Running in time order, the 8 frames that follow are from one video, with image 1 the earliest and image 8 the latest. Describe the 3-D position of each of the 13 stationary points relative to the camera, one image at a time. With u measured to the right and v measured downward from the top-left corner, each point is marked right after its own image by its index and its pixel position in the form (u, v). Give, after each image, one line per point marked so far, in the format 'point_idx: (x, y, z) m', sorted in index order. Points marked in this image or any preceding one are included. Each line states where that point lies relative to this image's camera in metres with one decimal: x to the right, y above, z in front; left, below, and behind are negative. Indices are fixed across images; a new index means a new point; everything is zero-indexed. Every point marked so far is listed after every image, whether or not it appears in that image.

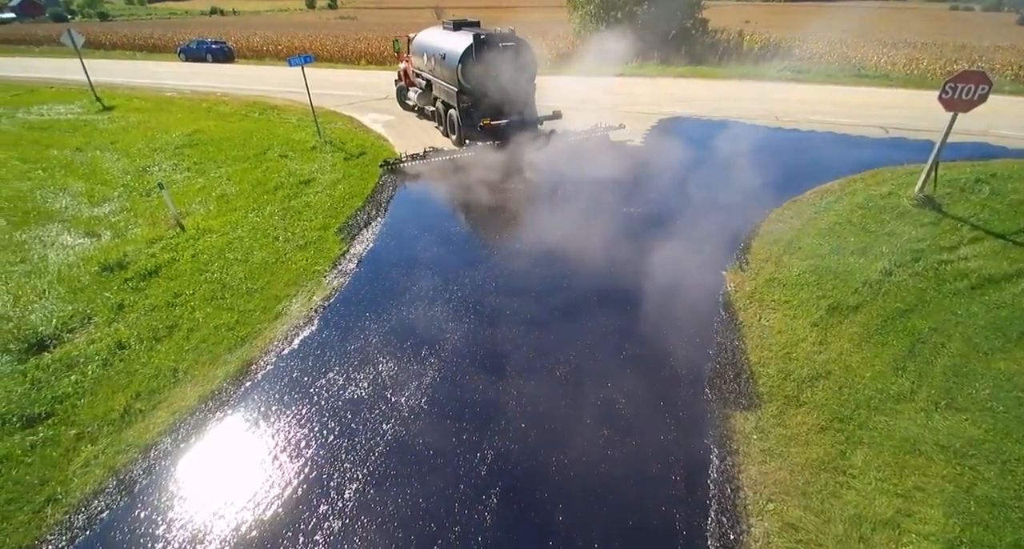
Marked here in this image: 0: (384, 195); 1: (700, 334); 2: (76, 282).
0: (-2.6, +1.6, +9.9) m
1: (+2.2, -0.7, +5.7) m
2: (-6.8, -0.1, +7.7) m
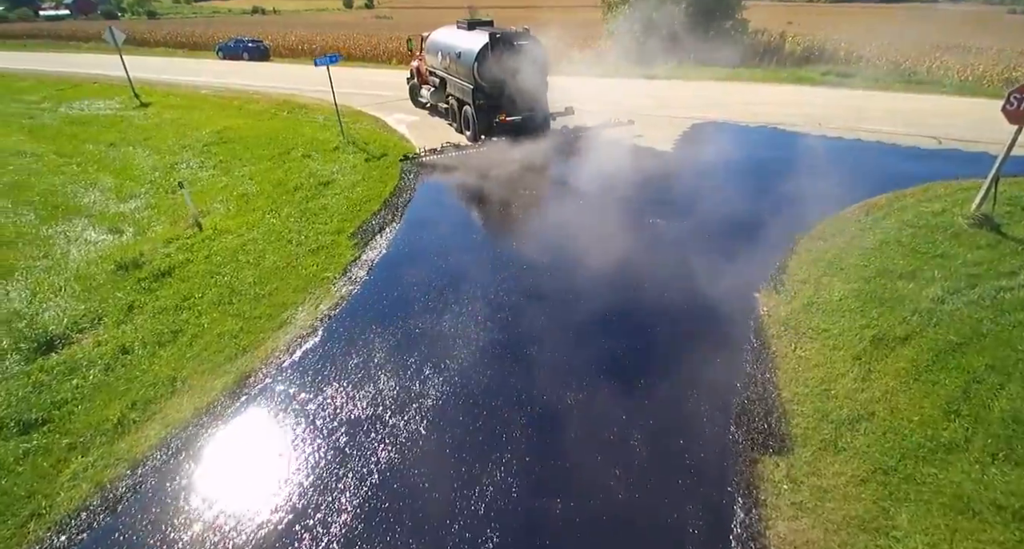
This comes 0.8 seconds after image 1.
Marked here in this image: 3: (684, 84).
0: (-2.2, +1.5, +9.7) m
1: (+2.3, -1.0, +5.2) m
2: (-6.5, -0.1, +7.7) m
3: (+6.8, +7.7, +19.9) m
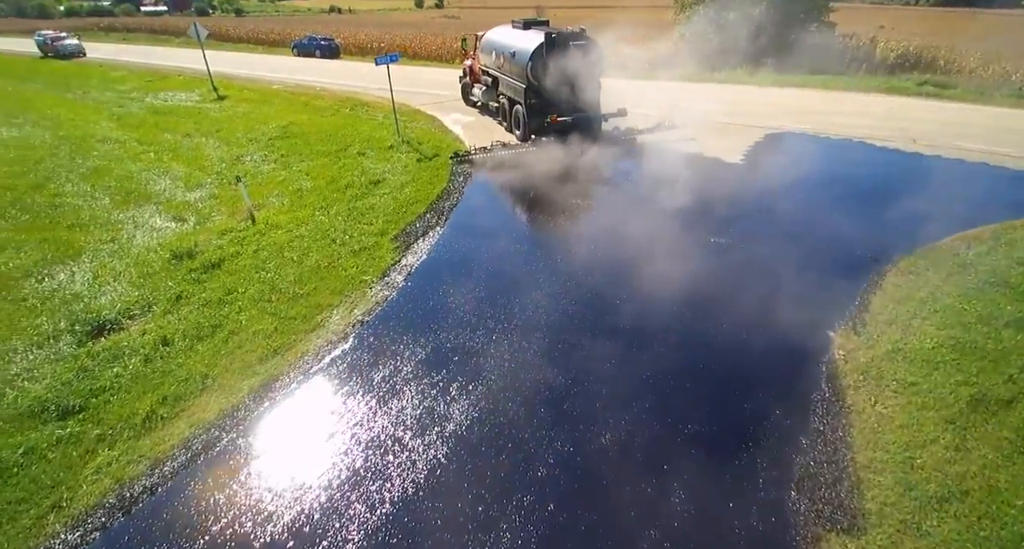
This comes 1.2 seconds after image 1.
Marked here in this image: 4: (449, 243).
0: (-1.2, +1.4, +9.5) m
1: (+2.6, -1.3, +4.6) m
2: (-5.8, +0.1, +8.0) m
3: (+9.1, +7.0, +18.7) m
4: (-1.0, +0.5, +7.9) m
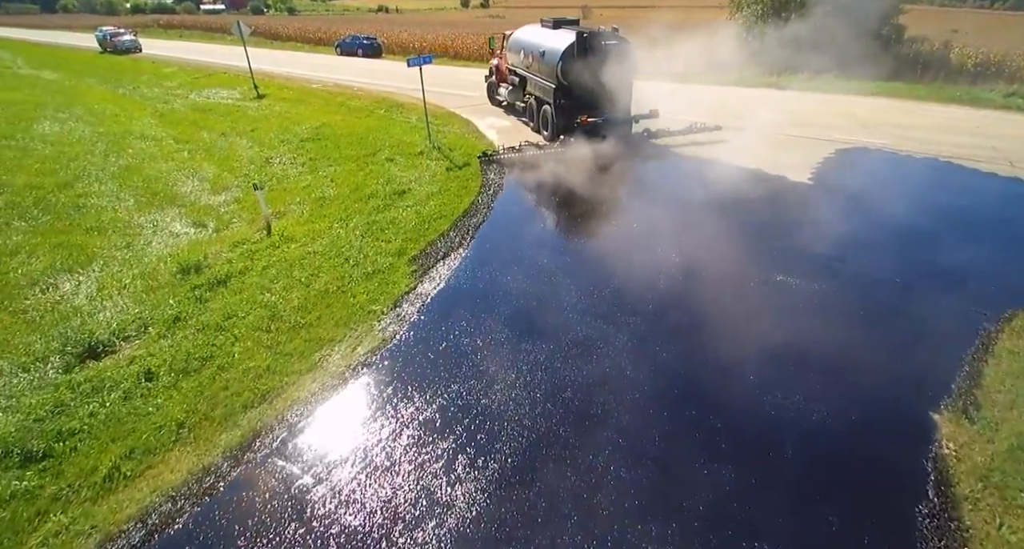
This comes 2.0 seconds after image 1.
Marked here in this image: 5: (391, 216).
0: (-0.6, +1.0, +8.7) m
1: (+2.7, -1.8, +3.6) m
2: (-5.4, -0.1, +7.5) m
3: (+10.5, +6.1, +17.2) m
4: (-0.6, +0.1, +7.1) m
5: (-2.2, +1.1, +9.0) m
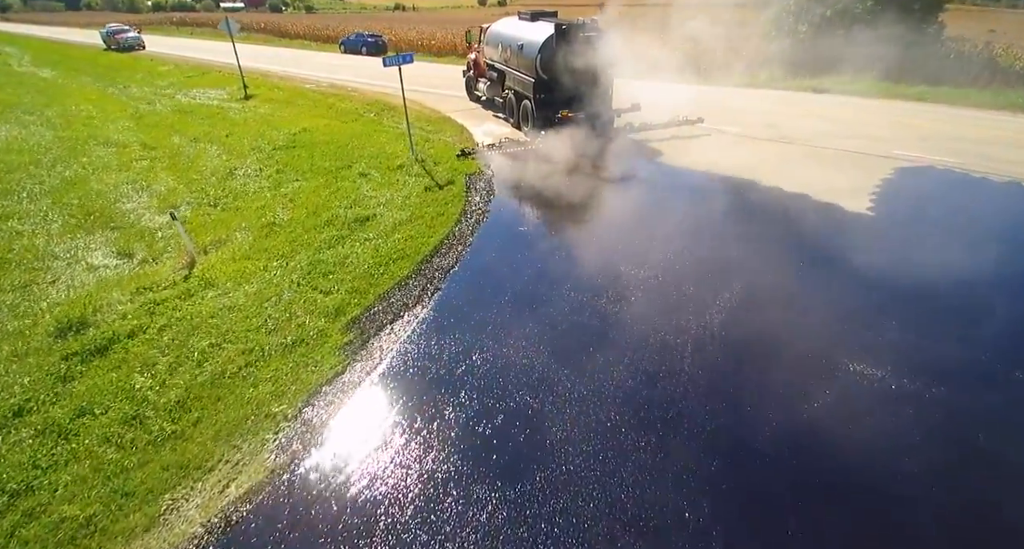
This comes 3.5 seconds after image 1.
0: (-0.9, +0.2, +6.9) m
1: (+2.2, -2.7, +1.7) m
2: (-5.7, -0.8, +5.9) m
3: (+10.6, +5.2, +15.1) m
4: (-0.9, -0.7, +5.3) m
5: (-2.4, +0.3, +7.2) m
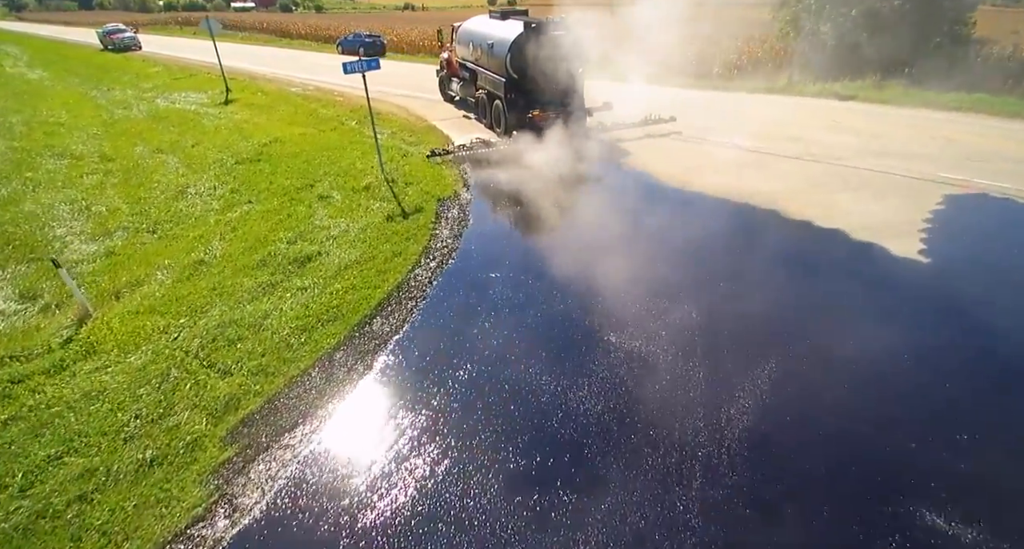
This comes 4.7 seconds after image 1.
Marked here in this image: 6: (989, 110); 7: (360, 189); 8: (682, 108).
0: (-1.3, -0.5, +5.5) m
1: (+1.7, -3.4, +0.2) m
2: (-6.2, -1.5, +4.5) m
3: (+10.3, +4.4, +13.5) m
4: (-1.4, -1.4, +3.9) m
5: (-2.9, -0.4, +5.8) m
6: (+12.6, +4.2, +12.9) m
7: (-2.9, +1.6, +9.4) m
8: (+5.2, +4.9, +14.7) m
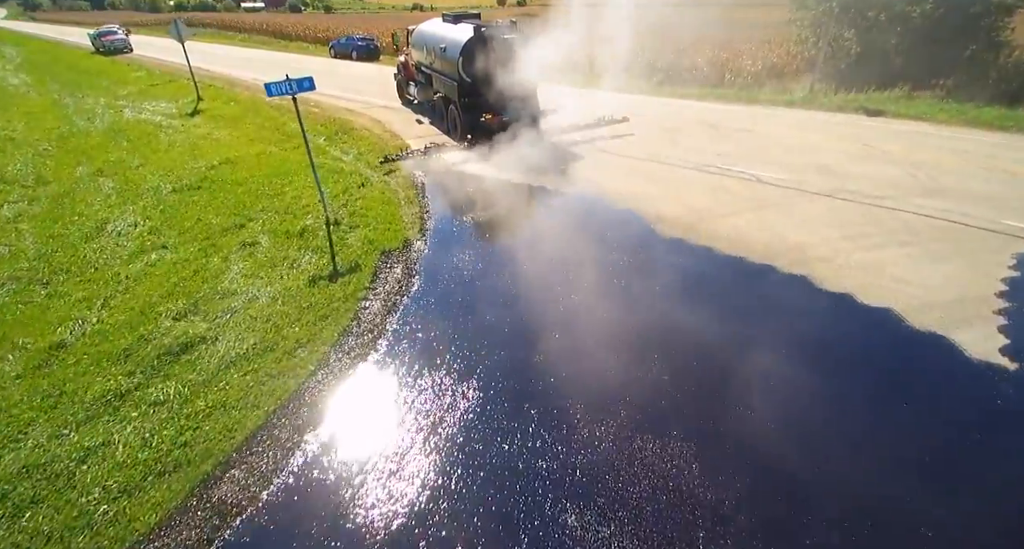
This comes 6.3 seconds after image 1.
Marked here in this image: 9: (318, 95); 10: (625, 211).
0: (-2.0, -1.5, +3.9) m
1: (+1.0, -4.4, -1.5) m
2: (-6.8, -2.4, +3.0) m
3: (+9.9, +3.3, +11.6) m
4: (-2.0, -2.4, +2.3) m
5: (-3.5, -1.4, +4.2) m
6: (+12.2, +3.1, +11.1) m
7: (-3.4, +0.6, +7.8) m
8: (+4.7, +3.9, +12.9) m
9: (-7.6, +7.0, +19.5) m
10: (+1.9, +1.1, +8.4) m
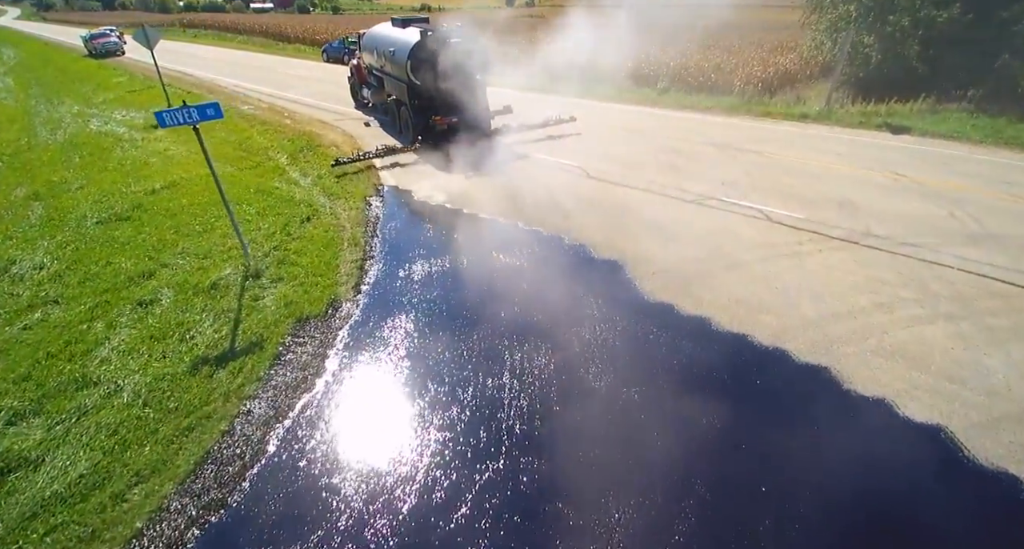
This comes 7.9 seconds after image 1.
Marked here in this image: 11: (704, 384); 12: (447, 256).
0: (-2.6, -2.4, +2.6) m
1: (+0.2, -5.3, -2.8) m
2: (-7.5, -3.2, +1.7) m
3: (+9.3, +2.4, +10.1) m
4: (-2.7, -3.2, +1.0) m
5: (-4.1, -2.2, +2.9) m
6: (+11.6, +2.2, +9.5) m
7: (-4.0, -0.2, +6.5) m
8: (+4.2, +3.0, +11.5) m
9: (-8.0, +6.2, +18.3) m
10: (+1.3, +0.2, +7.0) m
11: (+1.9, -1.0, +4.8) m
12: (-1.0, +0.3, +7.4) m
